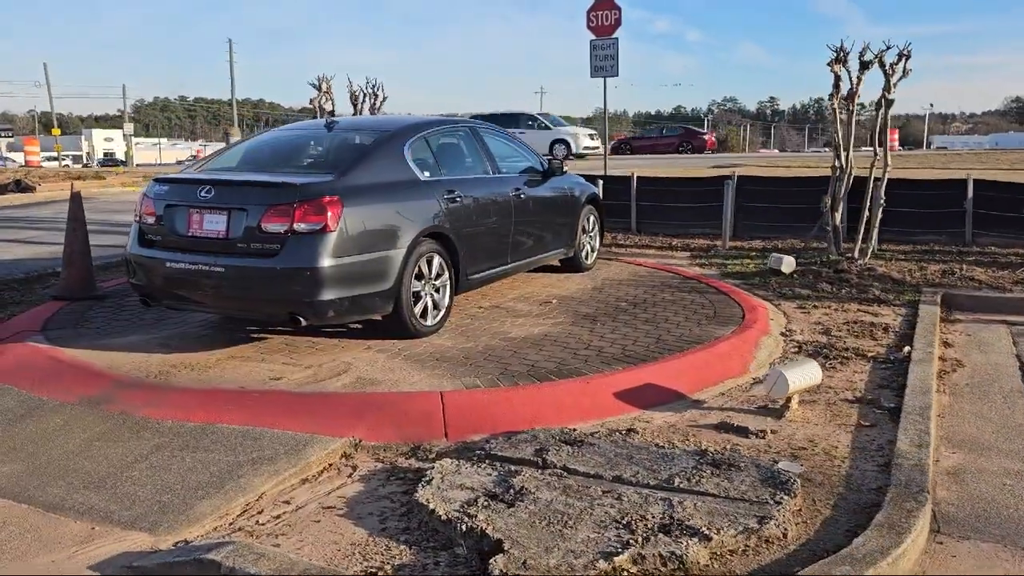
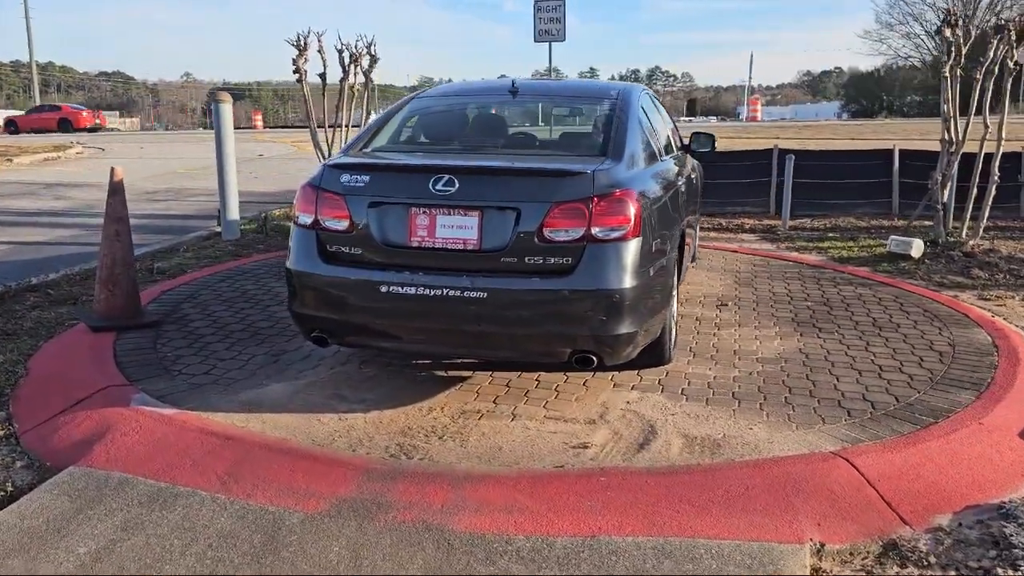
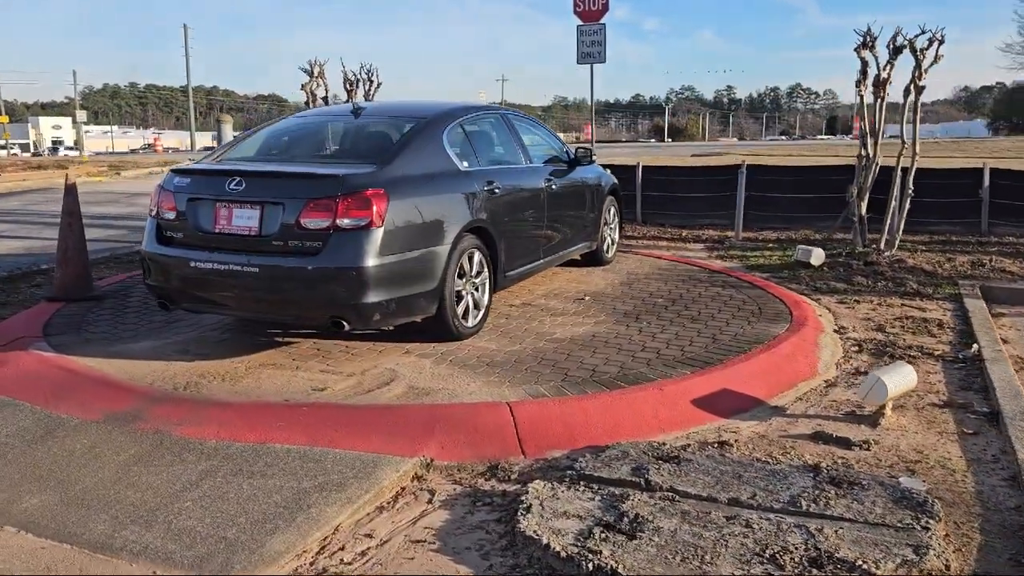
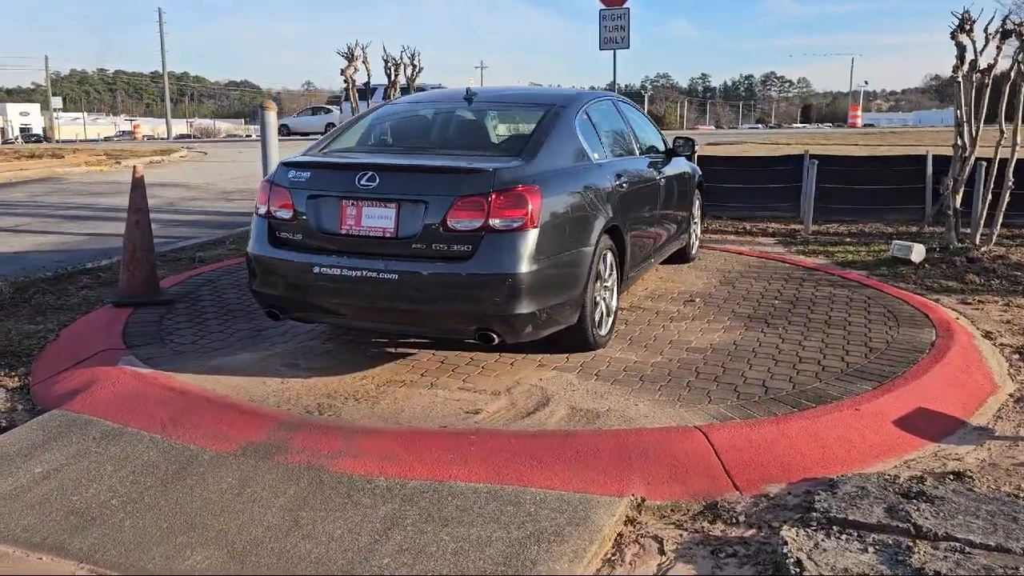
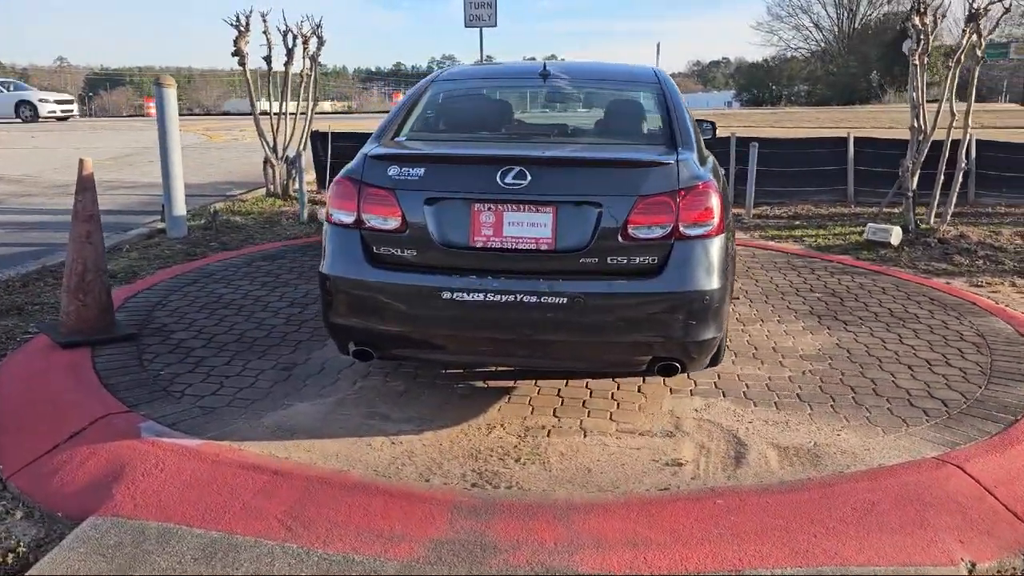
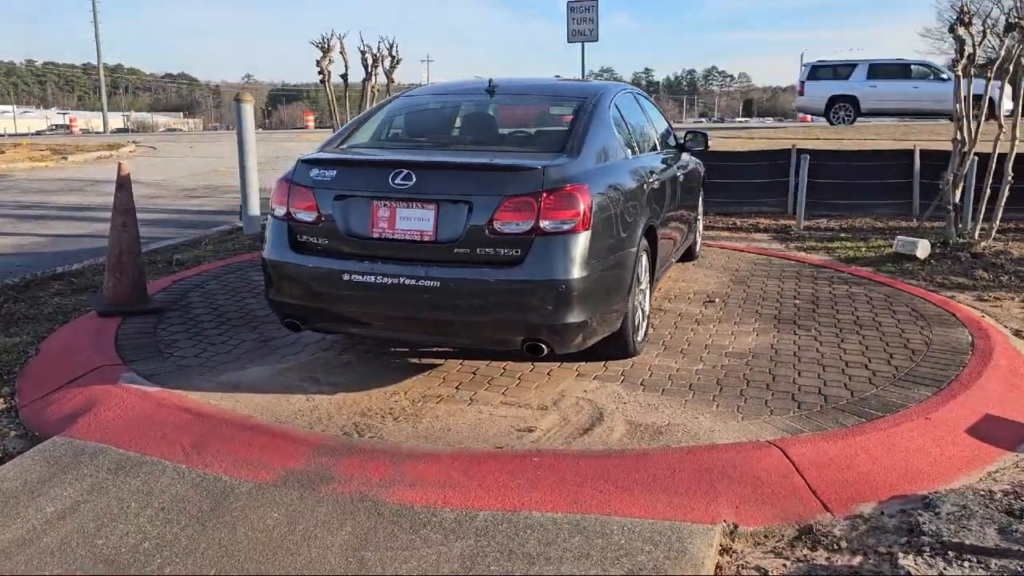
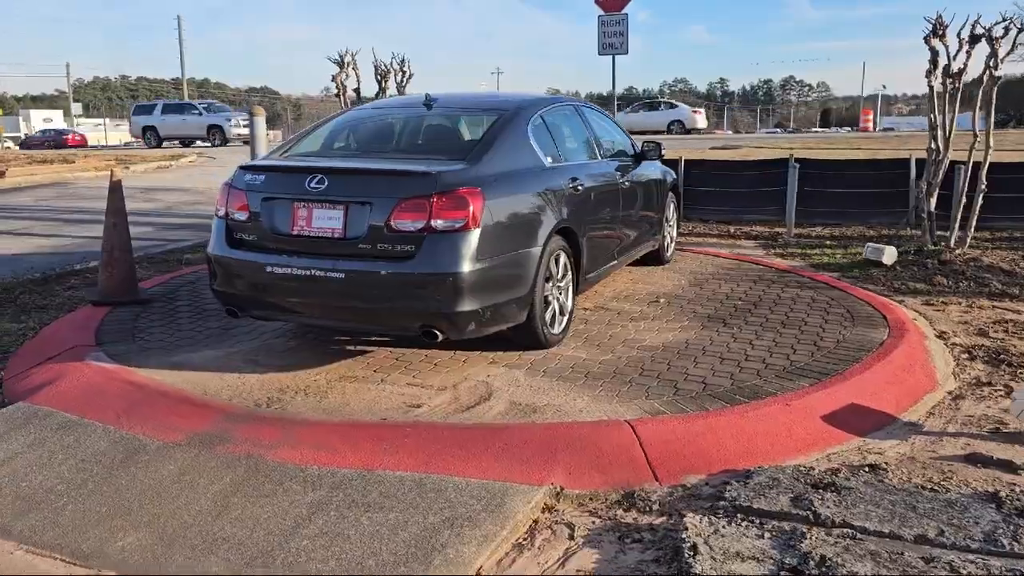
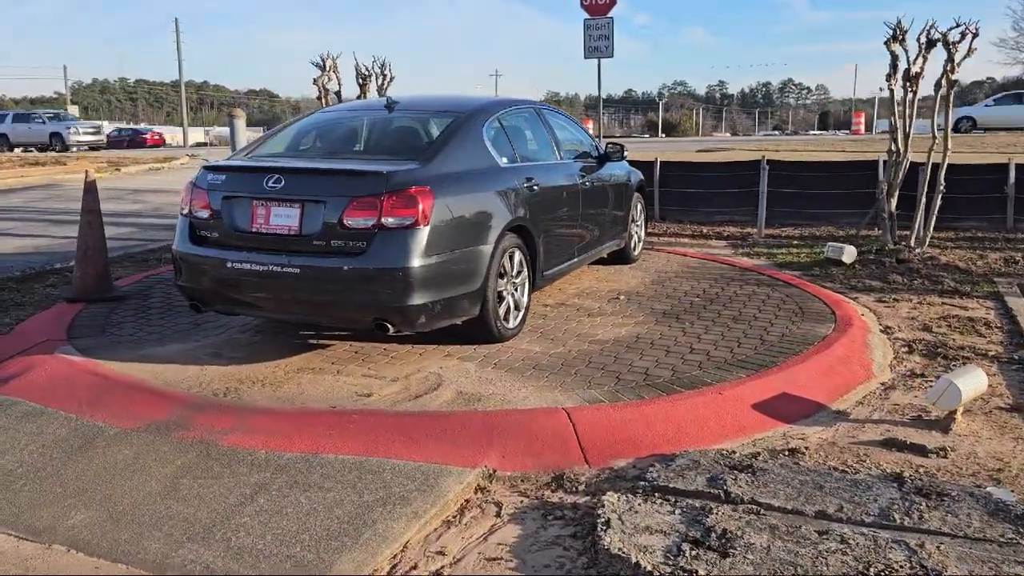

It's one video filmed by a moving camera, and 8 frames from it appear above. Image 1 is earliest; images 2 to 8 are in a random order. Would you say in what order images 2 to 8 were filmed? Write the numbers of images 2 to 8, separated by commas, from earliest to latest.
3, 8, 7, 4, 6, 2, 5
